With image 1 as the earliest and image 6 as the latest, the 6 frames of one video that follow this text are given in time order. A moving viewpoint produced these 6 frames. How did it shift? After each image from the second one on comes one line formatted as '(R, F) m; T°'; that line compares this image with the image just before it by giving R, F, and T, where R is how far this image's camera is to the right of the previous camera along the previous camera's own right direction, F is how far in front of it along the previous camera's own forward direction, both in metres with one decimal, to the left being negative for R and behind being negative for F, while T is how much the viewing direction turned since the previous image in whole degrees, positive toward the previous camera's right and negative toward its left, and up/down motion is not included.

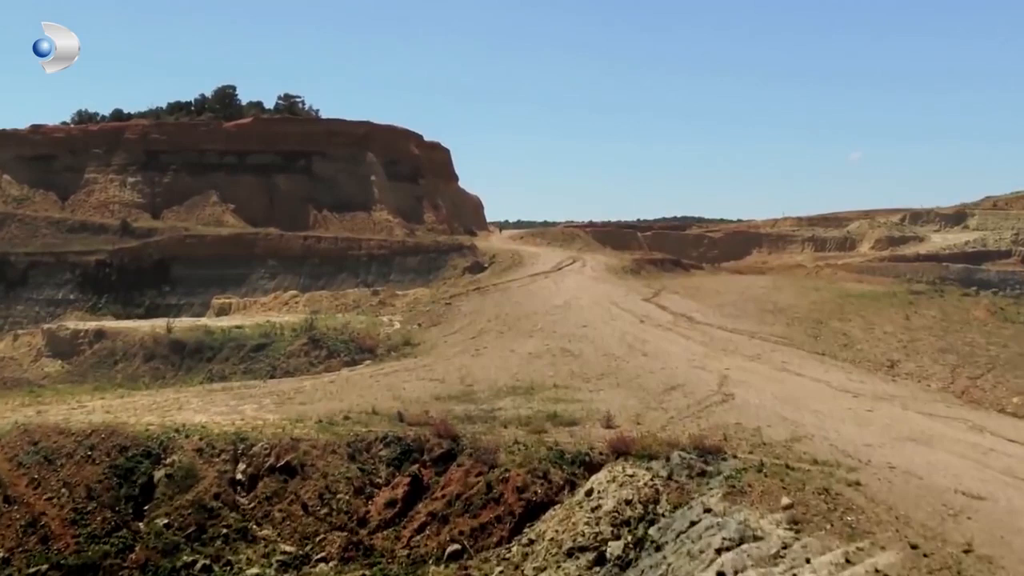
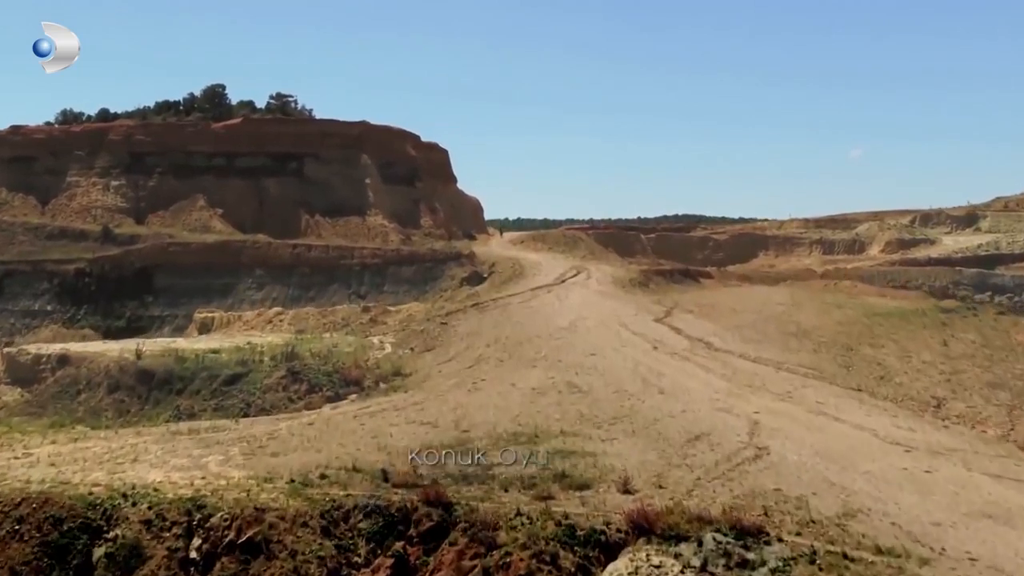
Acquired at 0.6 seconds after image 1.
(0.0, +2.1) m; 0°
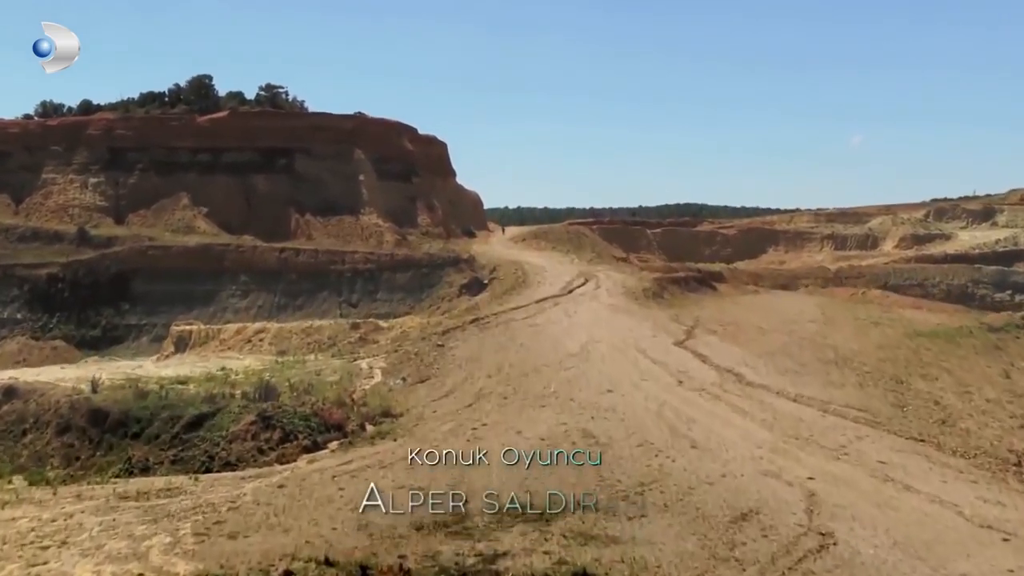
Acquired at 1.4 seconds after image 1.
(-0.1, +2.6) m; 0°
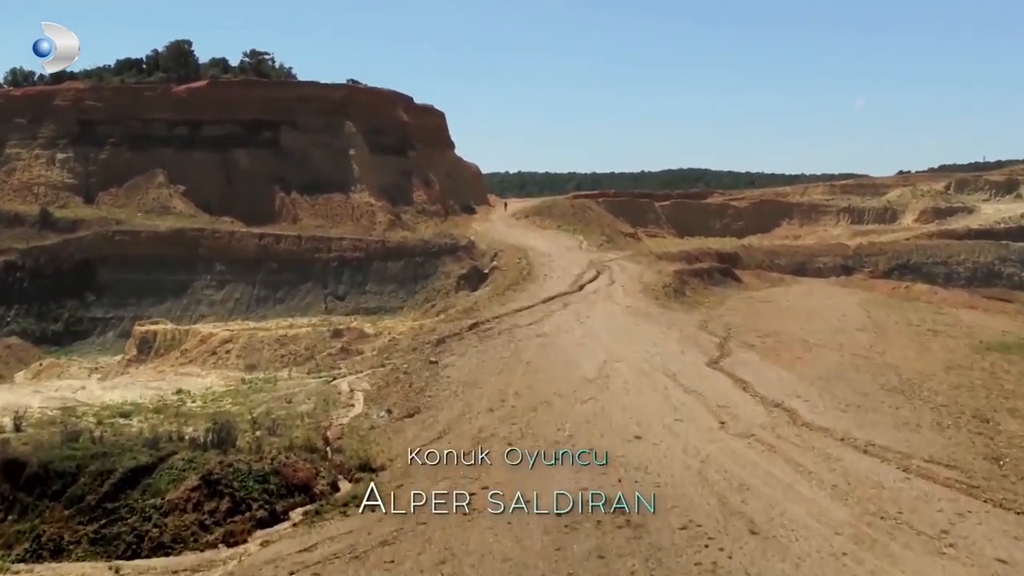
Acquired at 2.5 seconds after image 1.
(-0.1, +3.4) m; 0°
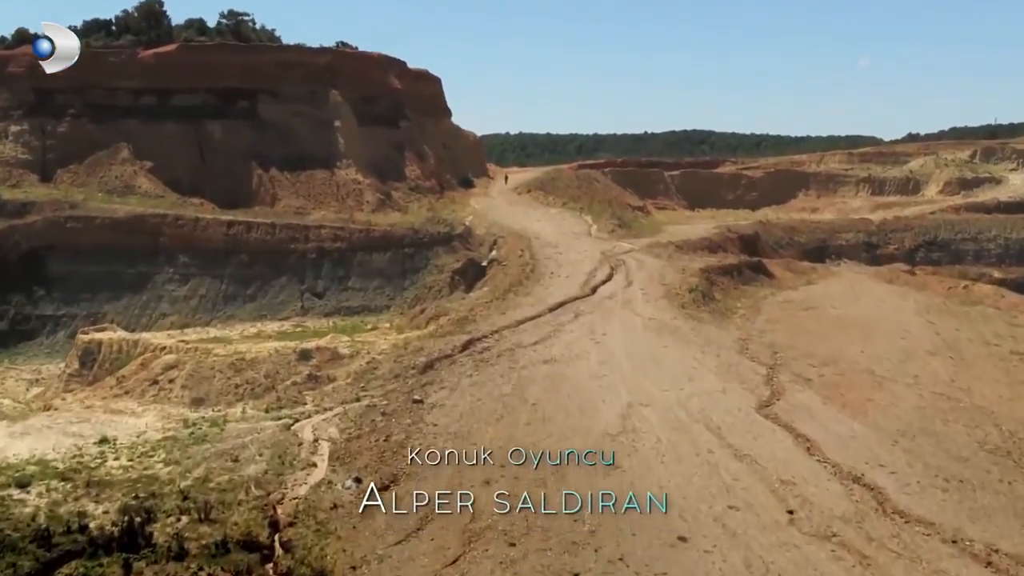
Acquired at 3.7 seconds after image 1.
(0.0, +3.8) m; 0°
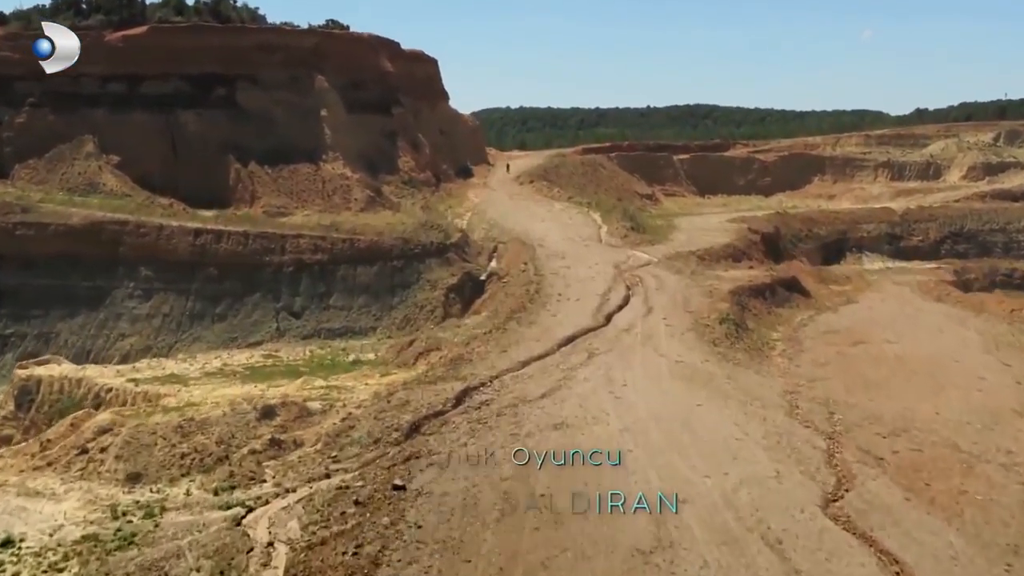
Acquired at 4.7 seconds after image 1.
(0.0, +3.2) m; 0°
